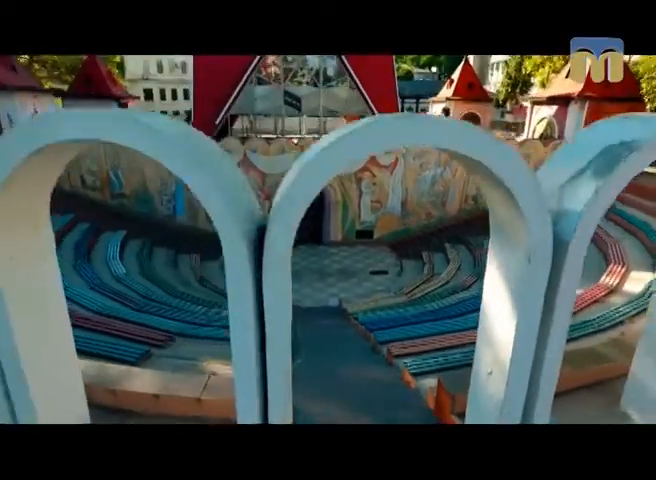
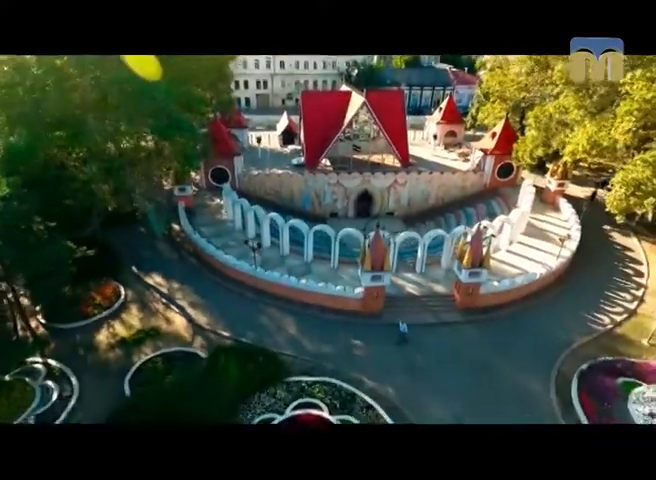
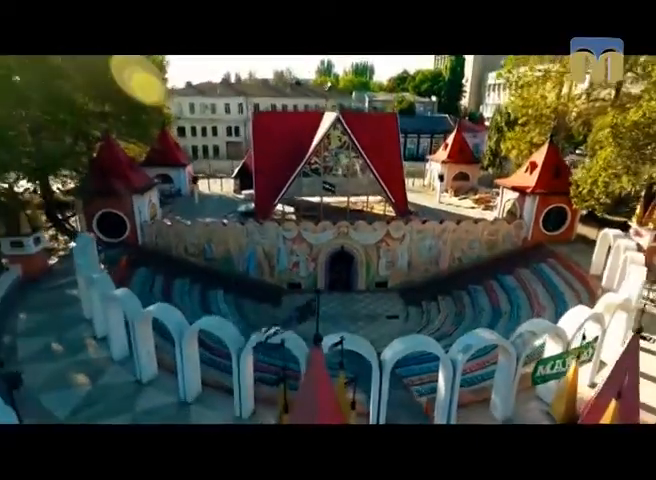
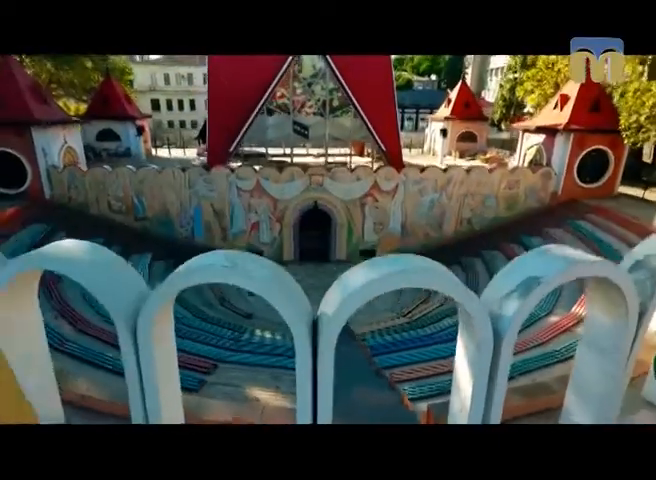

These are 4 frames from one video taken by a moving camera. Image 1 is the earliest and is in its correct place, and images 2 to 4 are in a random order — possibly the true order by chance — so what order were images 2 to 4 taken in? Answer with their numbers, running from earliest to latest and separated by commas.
4, 3, 2
